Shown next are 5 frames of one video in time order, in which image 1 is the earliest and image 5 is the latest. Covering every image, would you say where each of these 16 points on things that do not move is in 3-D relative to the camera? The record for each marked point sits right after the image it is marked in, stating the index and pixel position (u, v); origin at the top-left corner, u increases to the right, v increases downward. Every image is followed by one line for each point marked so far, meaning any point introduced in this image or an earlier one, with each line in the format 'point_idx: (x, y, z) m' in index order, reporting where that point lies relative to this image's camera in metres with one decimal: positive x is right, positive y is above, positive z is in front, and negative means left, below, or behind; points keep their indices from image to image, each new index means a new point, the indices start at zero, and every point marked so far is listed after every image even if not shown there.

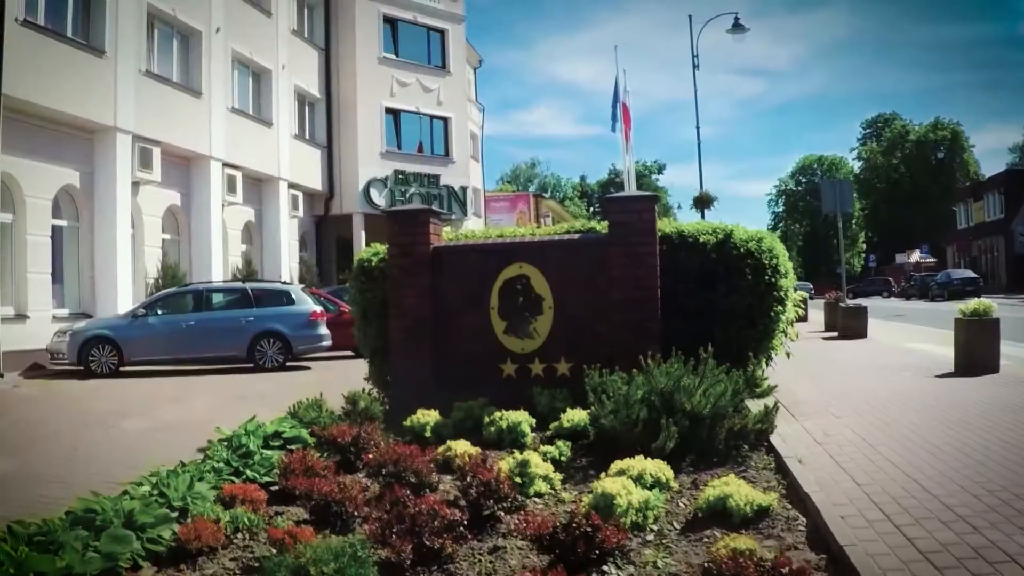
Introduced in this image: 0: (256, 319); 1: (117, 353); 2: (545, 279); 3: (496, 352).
0: (-4.3, -0.5, +14.8) m
1: (-6.2, -1.0, +14.1) m
2: (+0.3, +0.1, +7.3) m
3: (-0.1, -0.5, +7.4) m
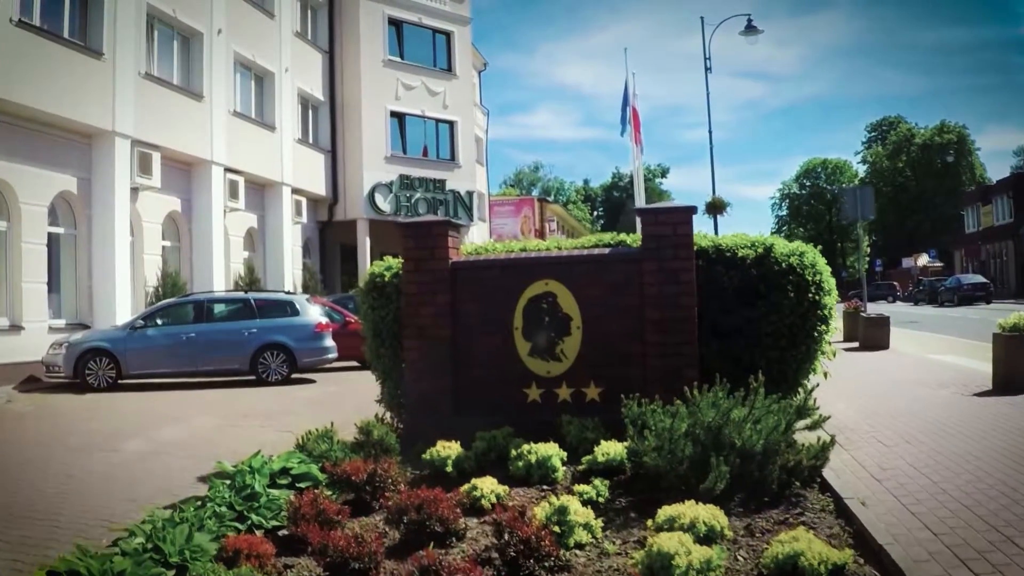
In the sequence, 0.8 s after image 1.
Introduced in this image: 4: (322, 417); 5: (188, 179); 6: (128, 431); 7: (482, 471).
0: (-4.1, -0.7, +14.3) m
1: (-6.0, -1.2, +13.5) m
2: (+0.5, -0.1, +6.8) m
3: (+0.1, -0.7, +6.9) m
4: (-2.2, -1.5, +10.3) m
5: (-7.0, +2.3, +19.0) m
6: (-4.2, -1.6, +9.6) m
7: (-0.2, -1.2, +5.9) m
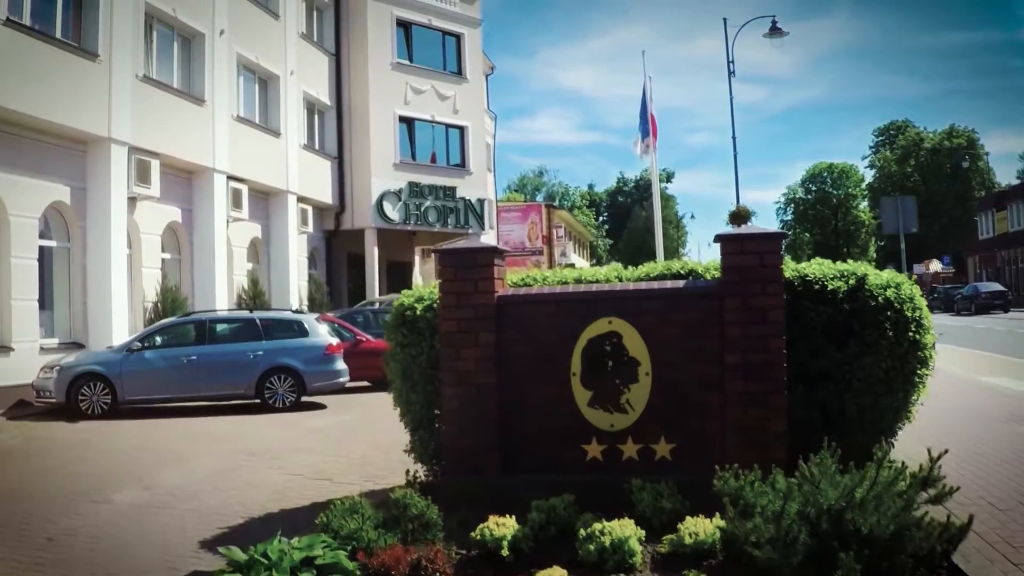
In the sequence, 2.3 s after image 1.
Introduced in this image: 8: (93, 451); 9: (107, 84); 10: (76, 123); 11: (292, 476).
0: (-3.7, -1.0, +13.3) m
1: (-5.7, -1.5, +12.6) m
2: (+0.8, -0.3, +5.8) m
3: (+0.4, -0.9, +5.9) m
4: (-1.8, -1.8, +9.3) m
5: (-6.6, +2.0, +18.1) m
6: (-3.8, -1.8, +8.7) m
7: (+0.2, -1.5, +4.9) m
8: (-4.7, -1.8, +10.0) m
9: (-6.7, +3.4, +14.7) m
10: (-6.9, +2.6, +14.0) m
11: (-2.1, -1.8, +8.4) m
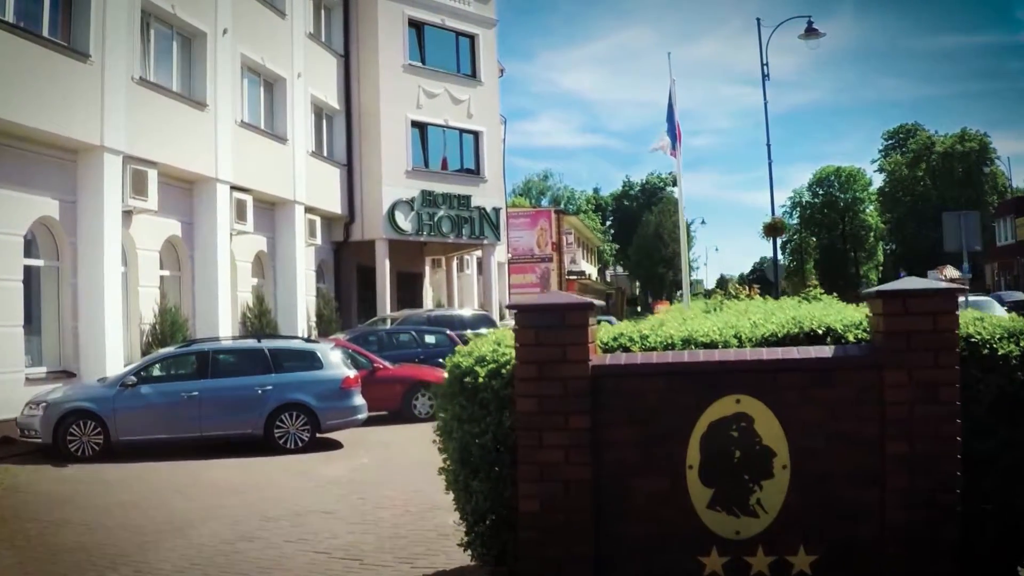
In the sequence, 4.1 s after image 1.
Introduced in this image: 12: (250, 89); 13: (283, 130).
0: (-3.2, -1.3, +11.9) m
1: (-5.2, -1.8, +11.2) m
2: (+1.3, -0.7, +4.5) m
3: (+0.9, -1.3, +4.6) m
4: (-1.3, -2.1, +8.0) m
5: (-6.1, +1.7, +16.8) m
6: (-3.3, -2.2, +7.3) m
7: (+0.7, -1.8, +3.6) m
8: (-4.2, -2.2, +8.7) m
9: (-6.2, +3.0, +13.4) m
10: (-6.4, +2.2, +12.7) m
11: (-1.6, -2.1, +7.1) m
12: (-5.5, +4.2, +18.7) m
13: (-5.1, +3.5, +19.6) m
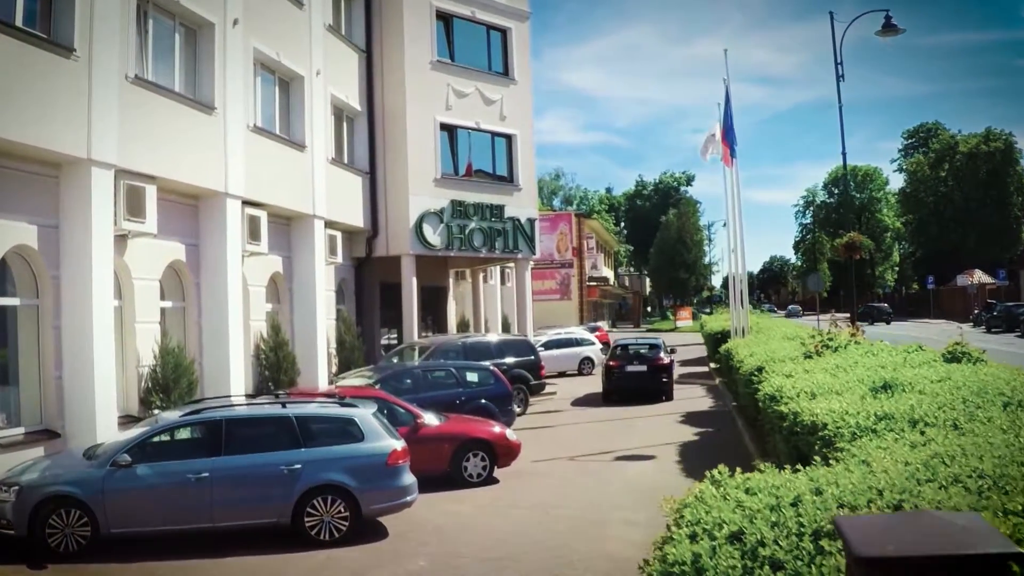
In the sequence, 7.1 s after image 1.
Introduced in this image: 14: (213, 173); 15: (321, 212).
0: (-2.3, -1.9, +9.7) m
1: (-4.3, -2.4, +8.9) m
2: (+2.3, -1.3, +2.2) m
3: (+1.9, -1.9, +2.3) m
4: (-0.4, -2.7, +5.7) m
5: (-5.1, +1.2, +14.4) m
6: (-2.4, -2.7, +5.0) m
7: (+1.6, -2.4, +1.3) m
8: (-3.3, -2.8, +6.4) m
9: (-5.3, +2.5, +11.1) m
10: (-5.4, +1.7, +10.4) m
11: (-0.7, -2.7, +4.8) m
12: (-4.6, +3.7, +16.4) m
13: (-4.1, +3.0, +17.3) m
14: (-4.7, +1.8, +14.0) m
15: (-3.9, +1.6, +18.0) m
